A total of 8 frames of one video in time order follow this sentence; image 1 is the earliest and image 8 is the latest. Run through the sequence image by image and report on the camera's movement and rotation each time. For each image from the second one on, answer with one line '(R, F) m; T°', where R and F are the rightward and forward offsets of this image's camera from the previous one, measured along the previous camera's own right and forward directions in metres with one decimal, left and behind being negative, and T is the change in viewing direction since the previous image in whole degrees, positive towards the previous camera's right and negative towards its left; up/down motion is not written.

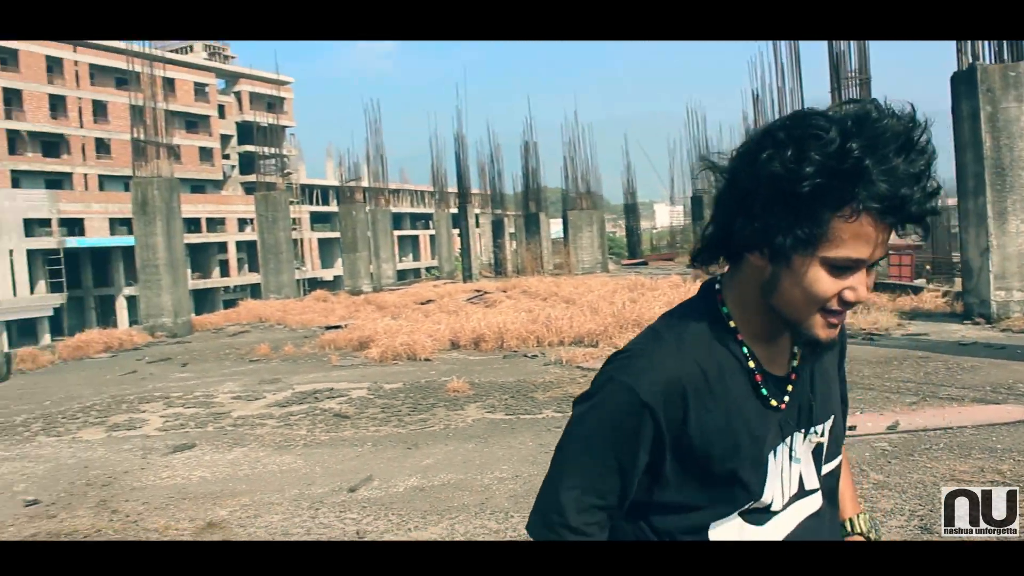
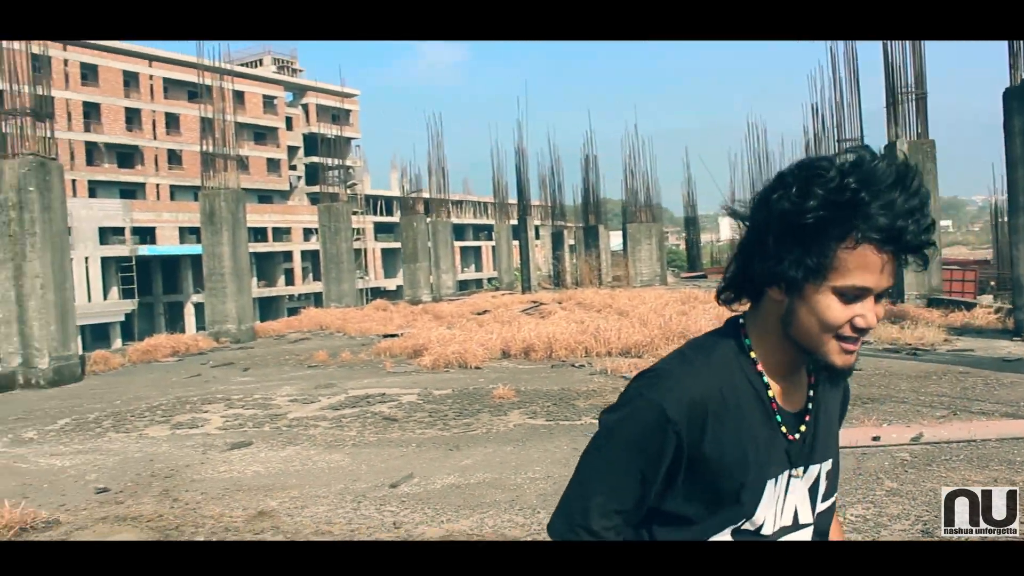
(+0.2, -0.3) m; -3°
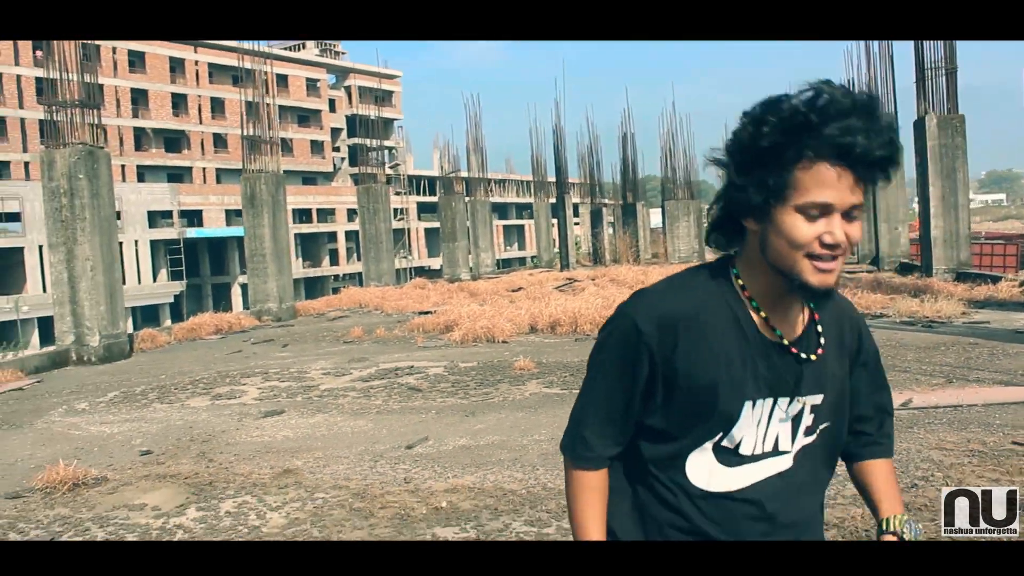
(+0.2, -0.4) m; -3°
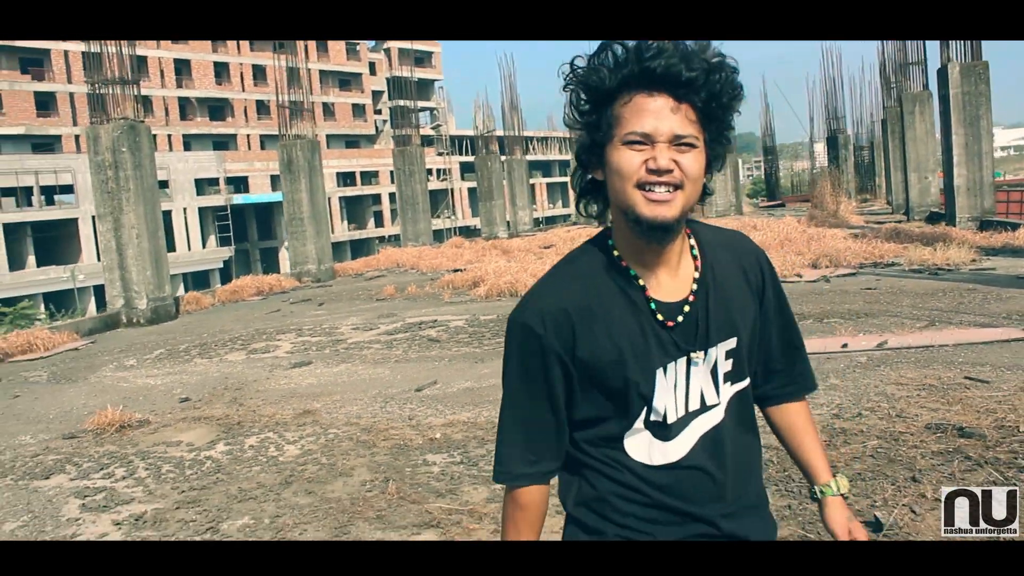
(+0.3, -0.6) m; -3°
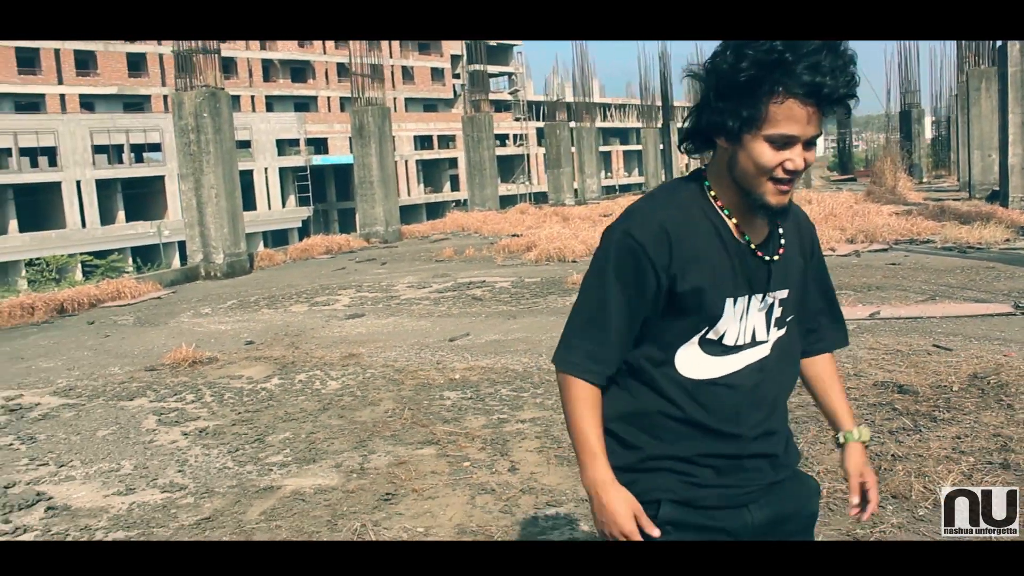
(+0.4, -0.8) m; -4°
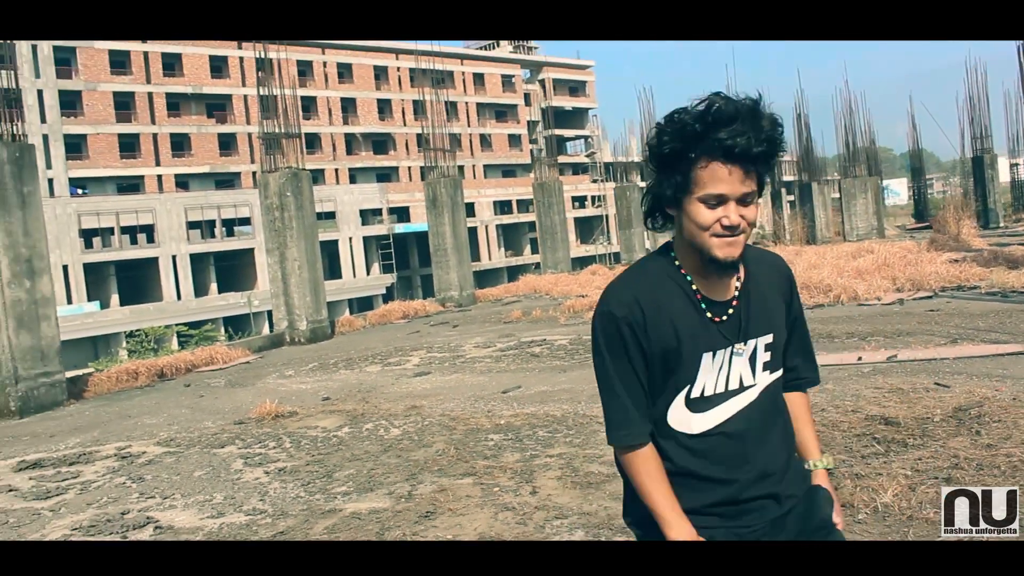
(+0.3, -0.8) m; -5°
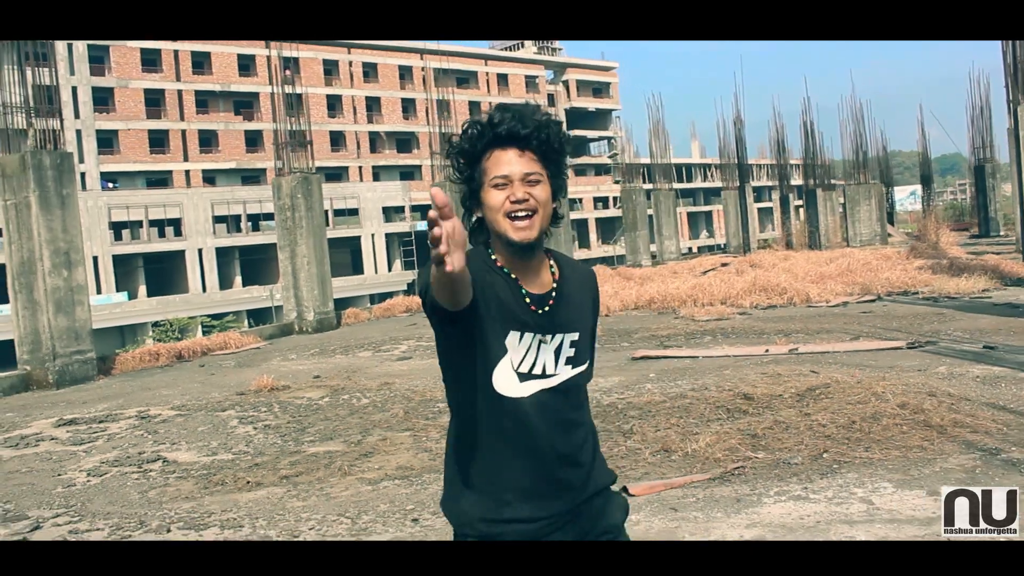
(+0.6, -1.5) m; -1°
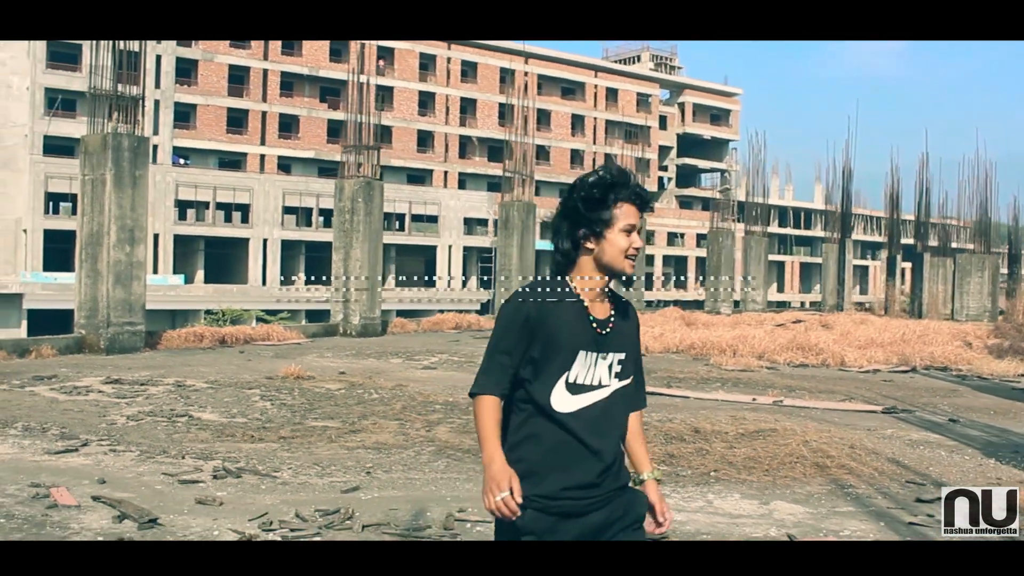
(+0.4, -1.1) m; -3°
